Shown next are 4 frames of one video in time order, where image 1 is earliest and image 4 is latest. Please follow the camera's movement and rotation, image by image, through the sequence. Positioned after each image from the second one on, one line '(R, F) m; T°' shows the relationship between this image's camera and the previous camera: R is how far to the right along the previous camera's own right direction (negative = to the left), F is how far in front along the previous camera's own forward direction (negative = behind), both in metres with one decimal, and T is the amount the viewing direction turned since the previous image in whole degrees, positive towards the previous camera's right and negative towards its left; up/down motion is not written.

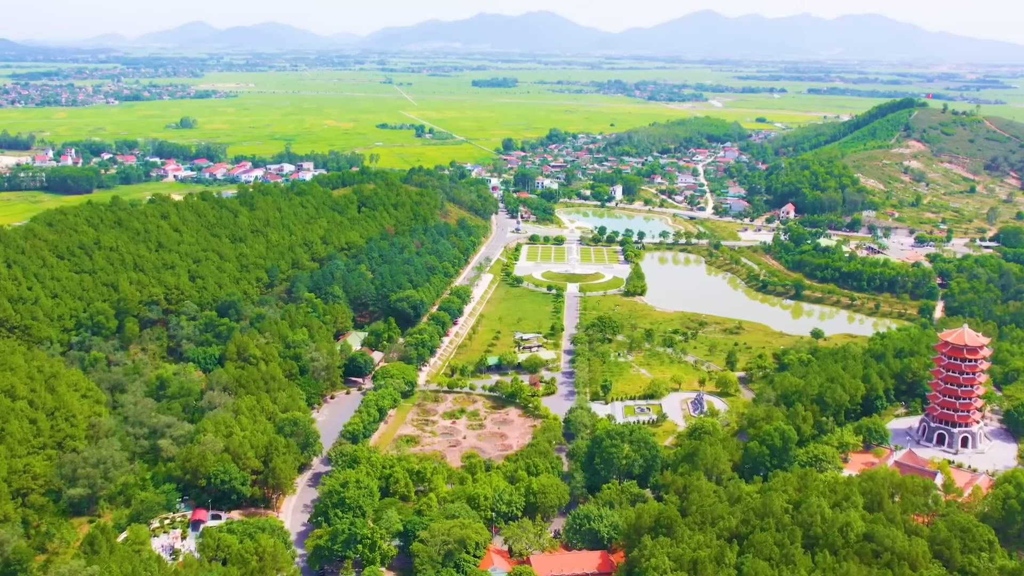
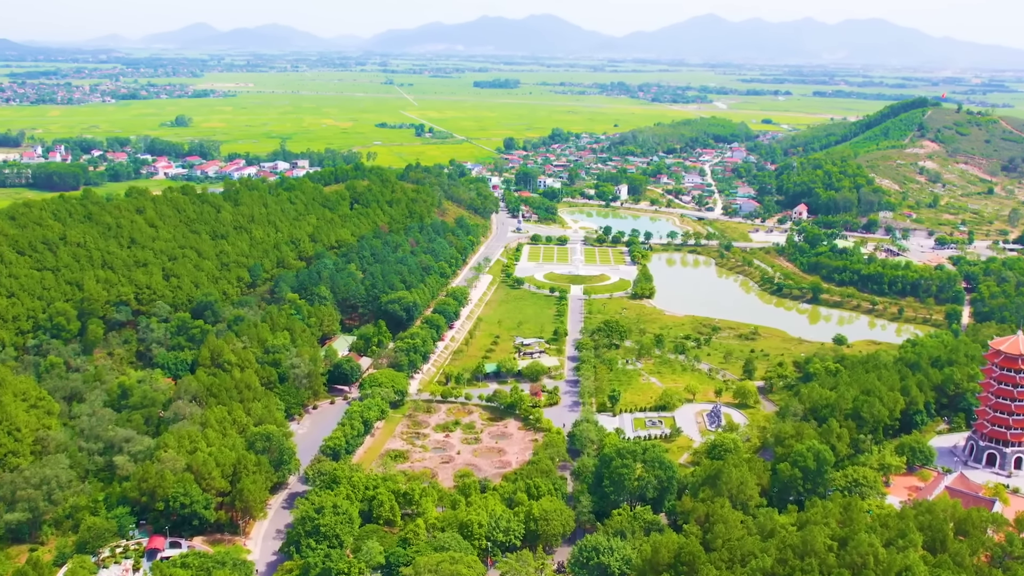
(+0.1, +3.3) m; 0°
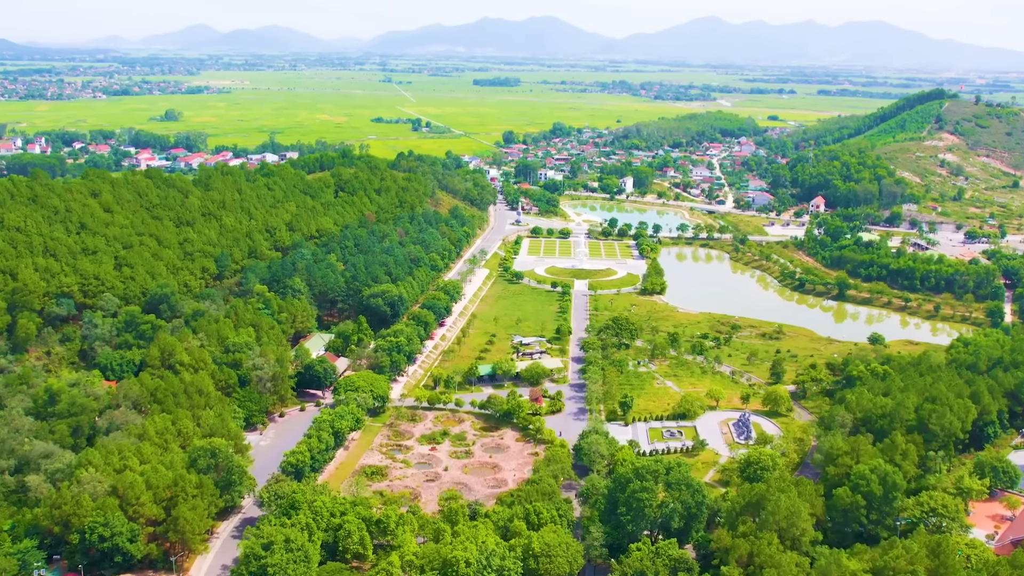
(+0.1, +4.8) m; 0°
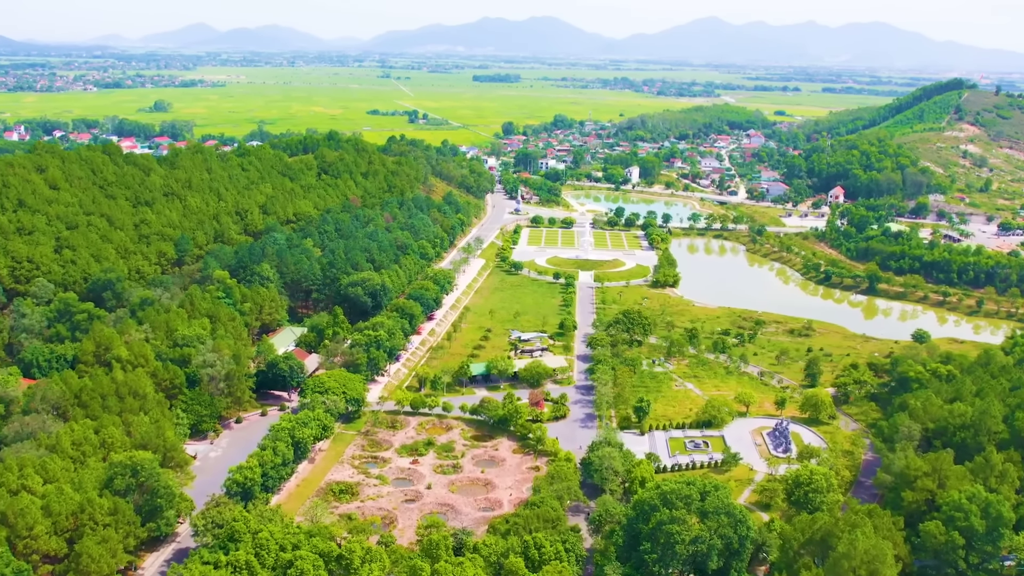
(+0.1, +4.6) m; 0°
